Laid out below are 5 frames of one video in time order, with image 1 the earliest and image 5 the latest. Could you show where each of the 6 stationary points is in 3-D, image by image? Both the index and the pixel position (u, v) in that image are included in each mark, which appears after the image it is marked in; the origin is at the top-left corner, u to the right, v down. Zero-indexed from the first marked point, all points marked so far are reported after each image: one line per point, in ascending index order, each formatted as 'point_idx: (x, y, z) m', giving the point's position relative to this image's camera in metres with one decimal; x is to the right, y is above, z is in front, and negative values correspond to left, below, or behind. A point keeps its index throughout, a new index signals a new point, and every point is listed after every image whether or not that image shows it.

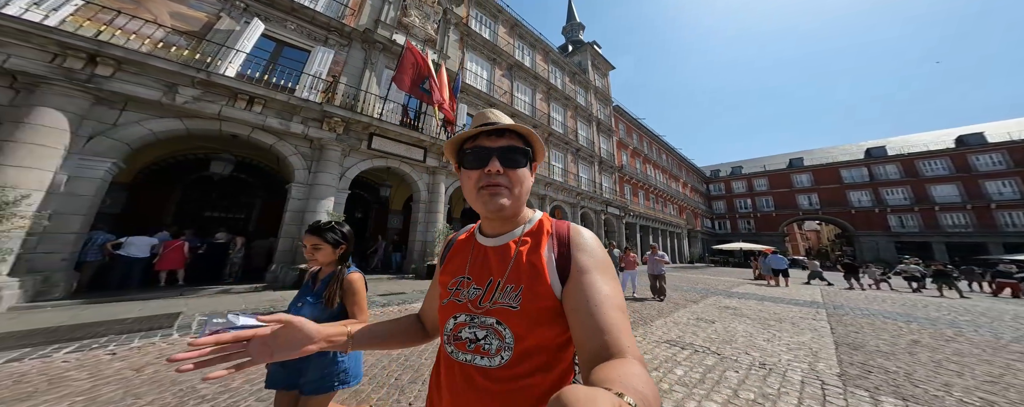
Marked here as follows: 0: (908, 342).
0: (+7.0, -2.4, +4.4) m
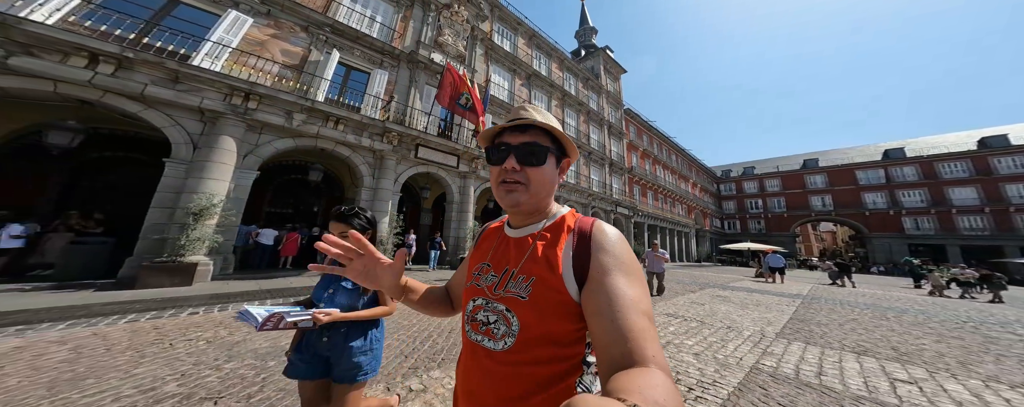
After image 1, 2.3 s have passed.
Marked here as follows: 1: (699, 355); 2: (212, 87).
0: (+8.0, -2.8, +6.0) m
1: (+2.8, -2.2, +3.7) m
2: (-8.1, +3.1, +6.7) m
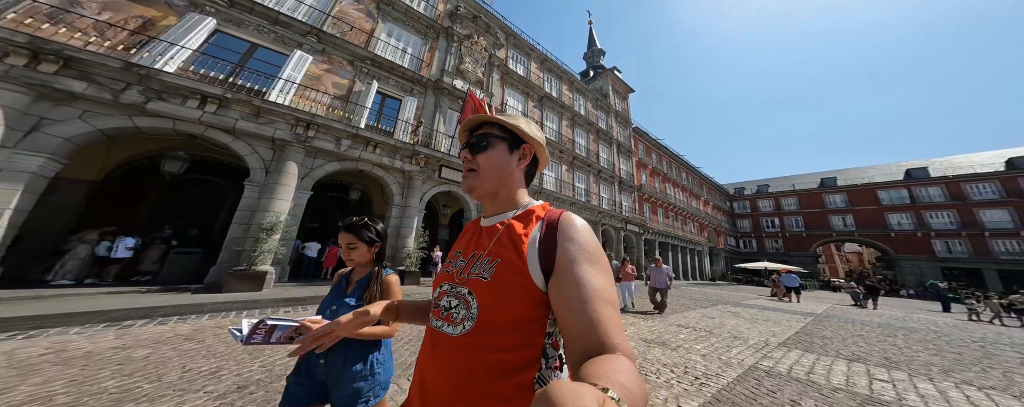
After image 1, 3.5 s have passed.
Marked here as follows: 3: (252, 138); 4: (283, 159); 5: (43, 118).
0: (+8.7, -3.3, +6.4) m
1: (+3.3, -2.6, +4.3) m
2: (-7.3, +2.7, +8.0) m
3: (-7.8, +2.0, +7.5) m
4: (-7.2, +1.4, +7.9) m
5: (-9.6, +1.7, +5.2) m
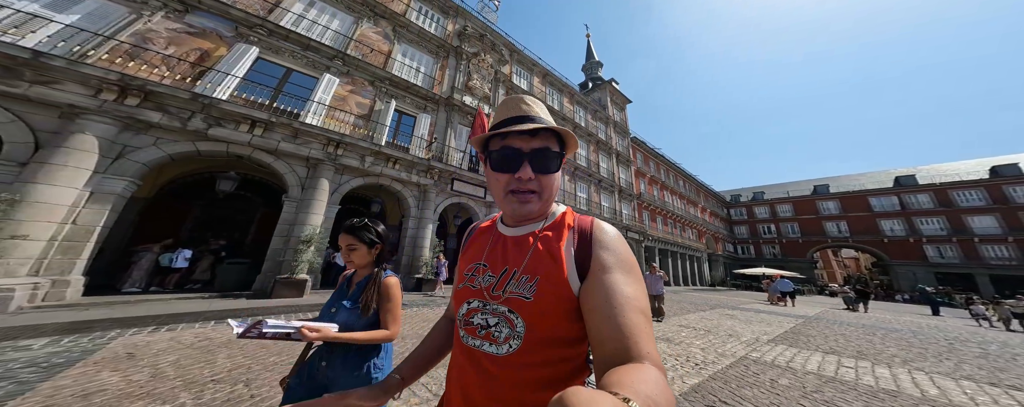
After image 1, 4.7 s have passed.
0: (+9.2, -3.7, +7.1) m
1: (+3.9, -2.9, +5.0) m
2: (-6.9, +2.2, +8.8) m
3: (-7.3, +1.5, +8.3) m
4: (-6.7, +0.9, +8.6) m
5: (-9.1, +1.4, +5.9) m
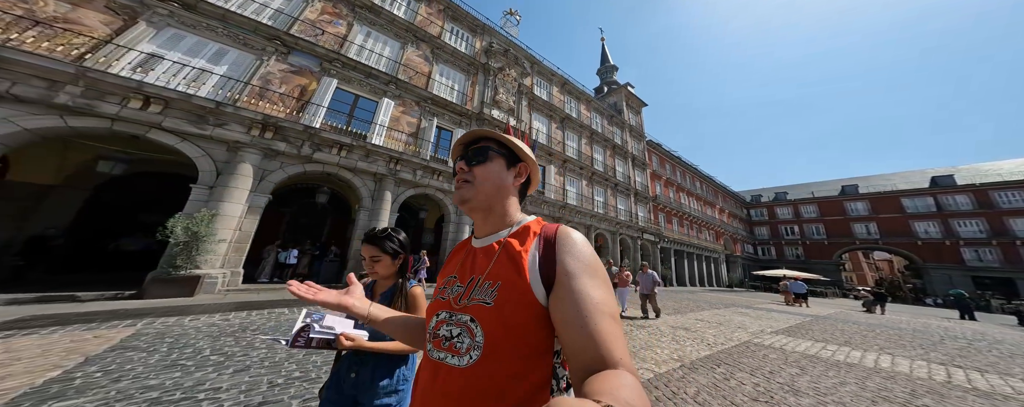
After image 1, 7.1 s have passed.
0: (+10.6, -4.1, +8.2) m
1: (+5.2, -3.3, +6.3) m
2: (-5.3, +1.9, +10.6) m
3: (-5.8, +1.2, +10.1) m
4: (-5.2, +0.6, +10.4) m
5: (-7.7, +1.0, +7.8) m
